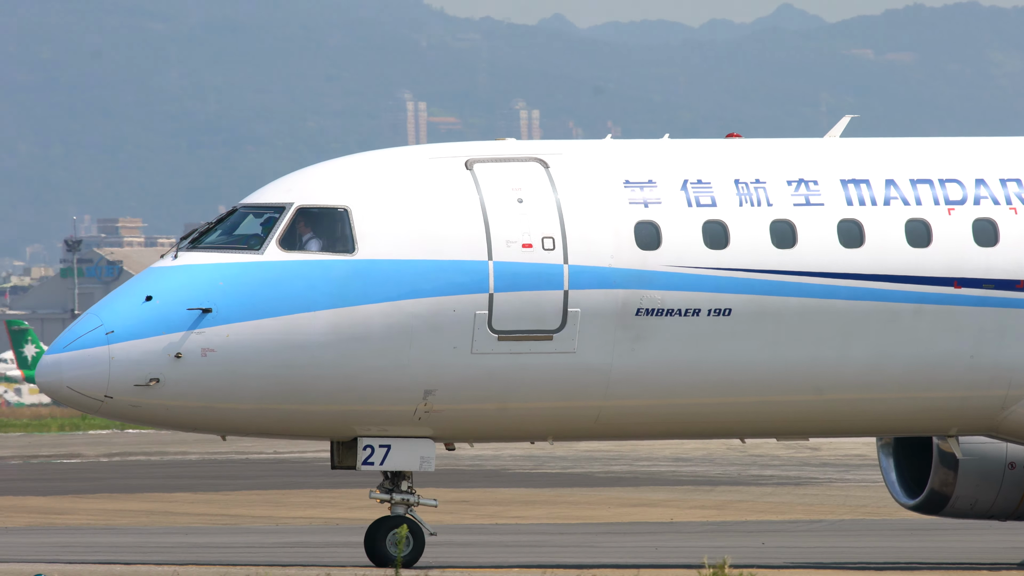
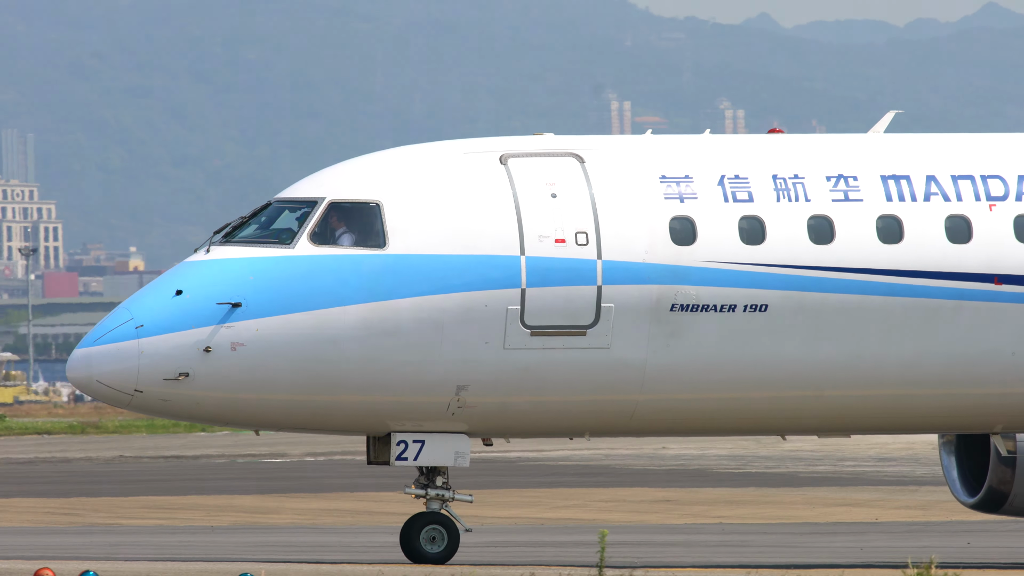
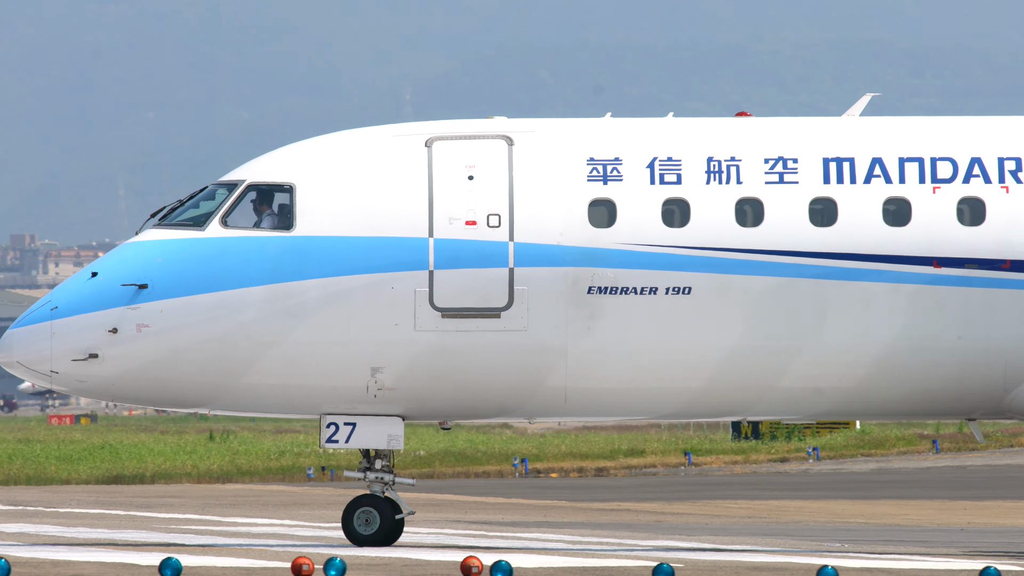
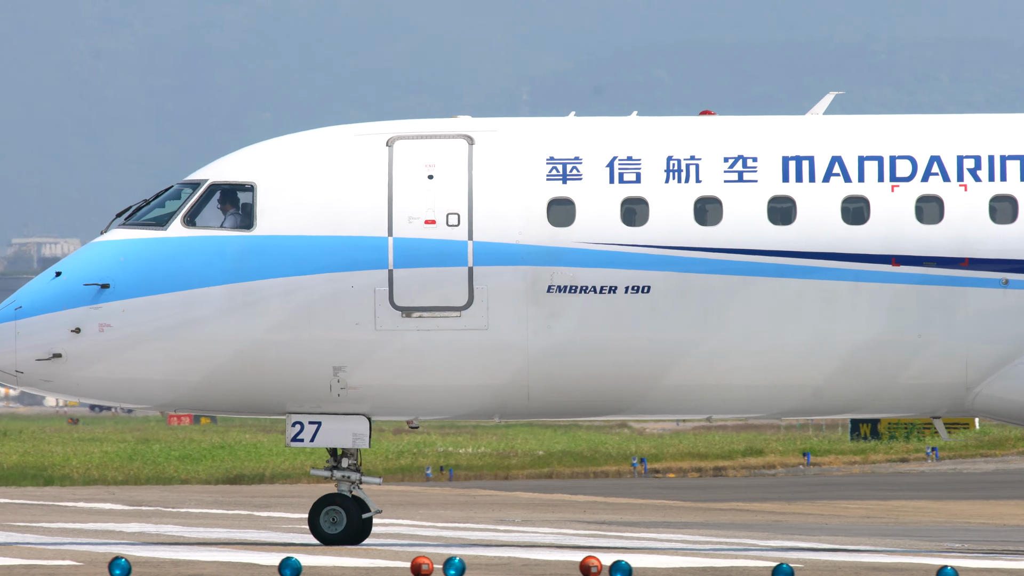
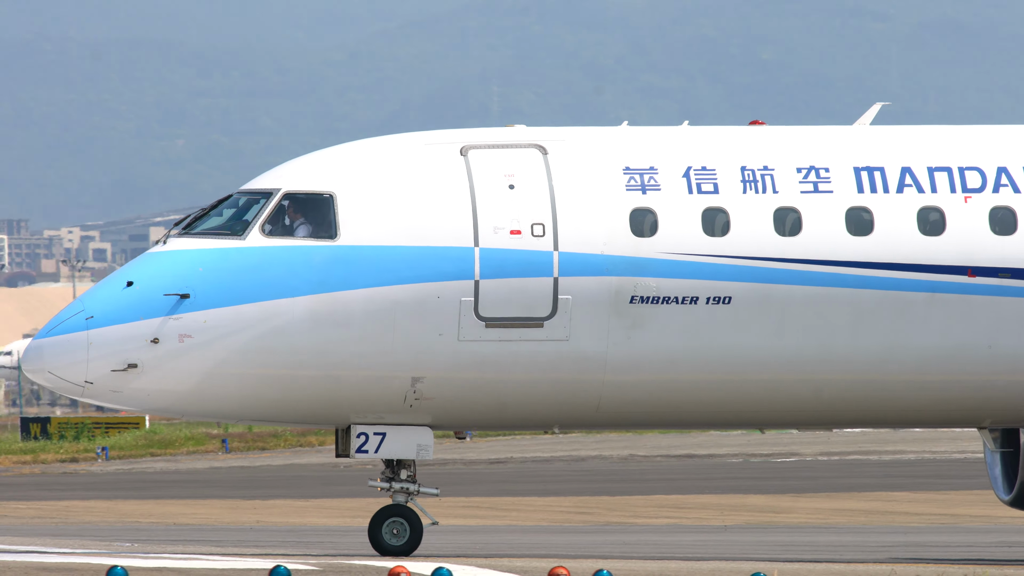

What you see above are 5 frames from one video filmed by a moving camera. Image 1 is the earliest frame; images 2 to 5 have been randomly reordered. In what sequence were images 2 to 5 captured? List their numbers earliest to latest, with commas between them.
2, 5, 3, 4
